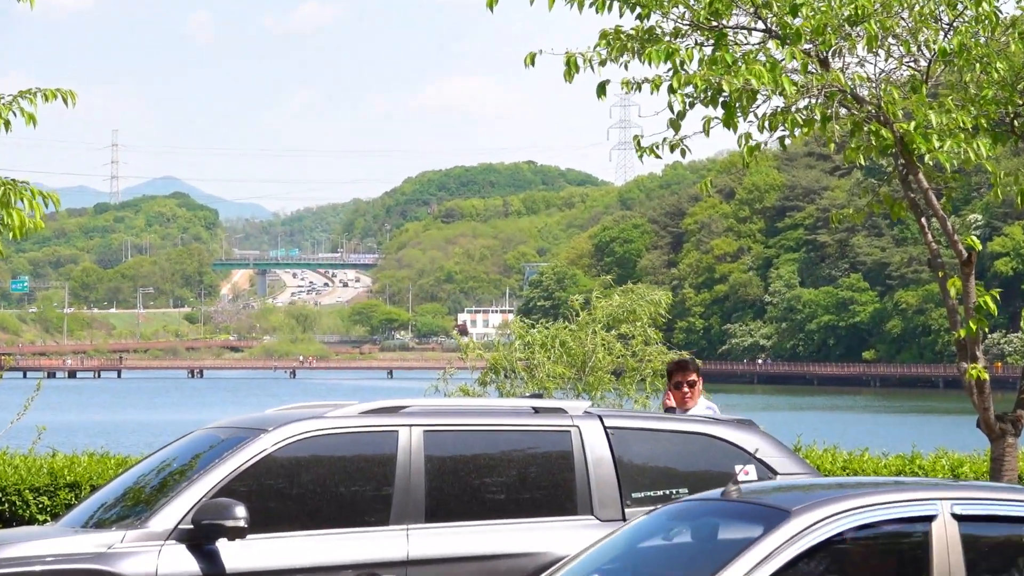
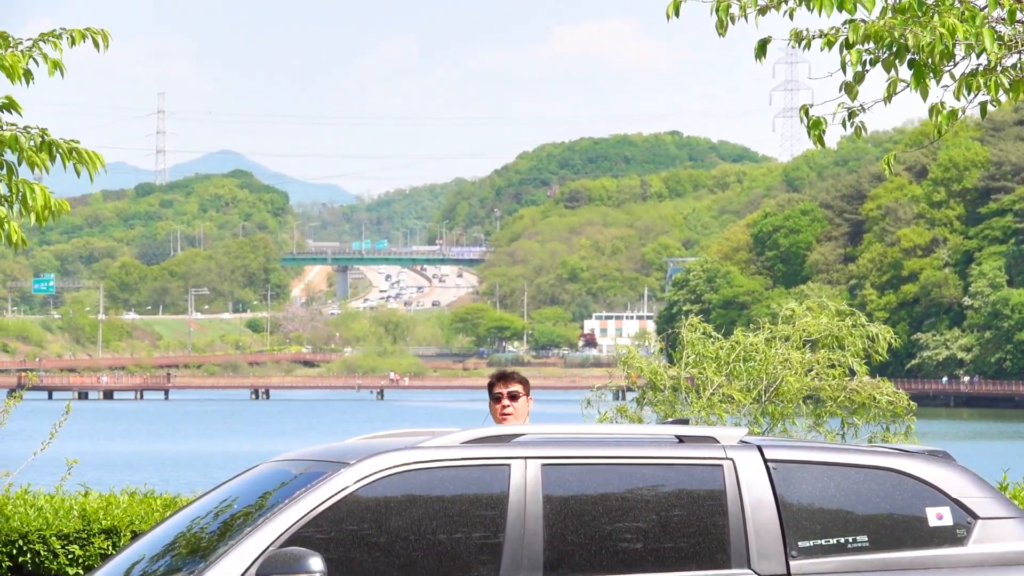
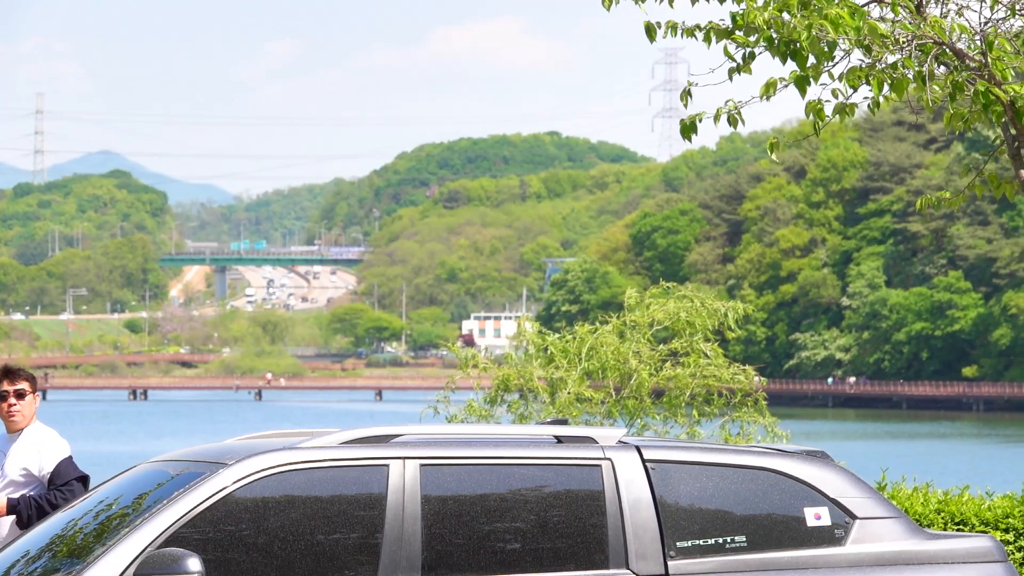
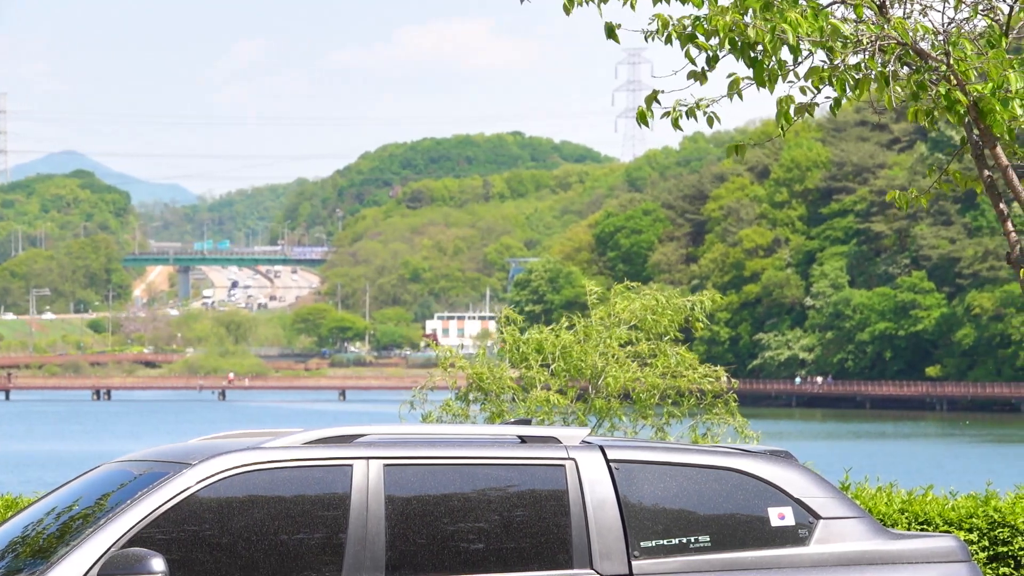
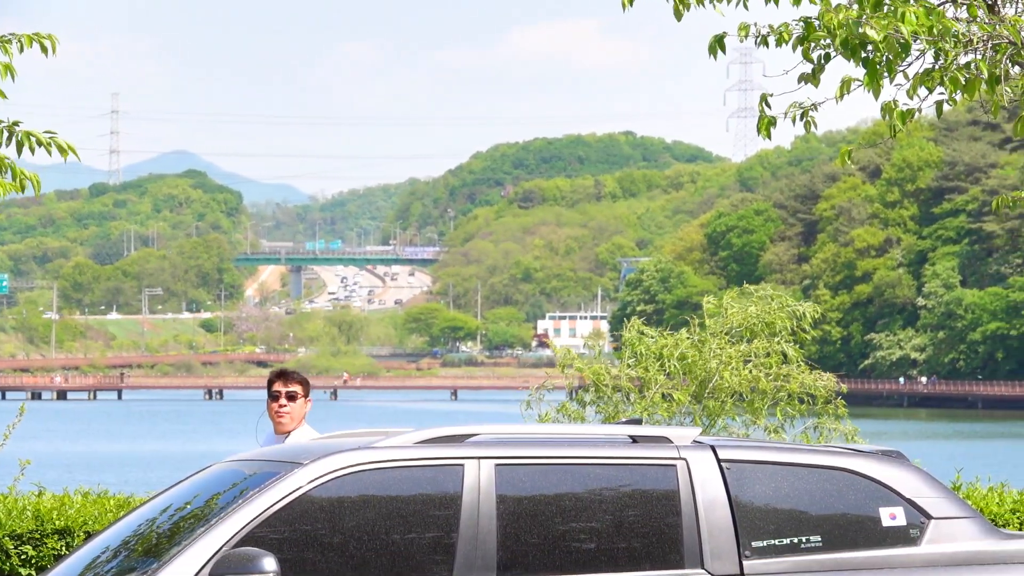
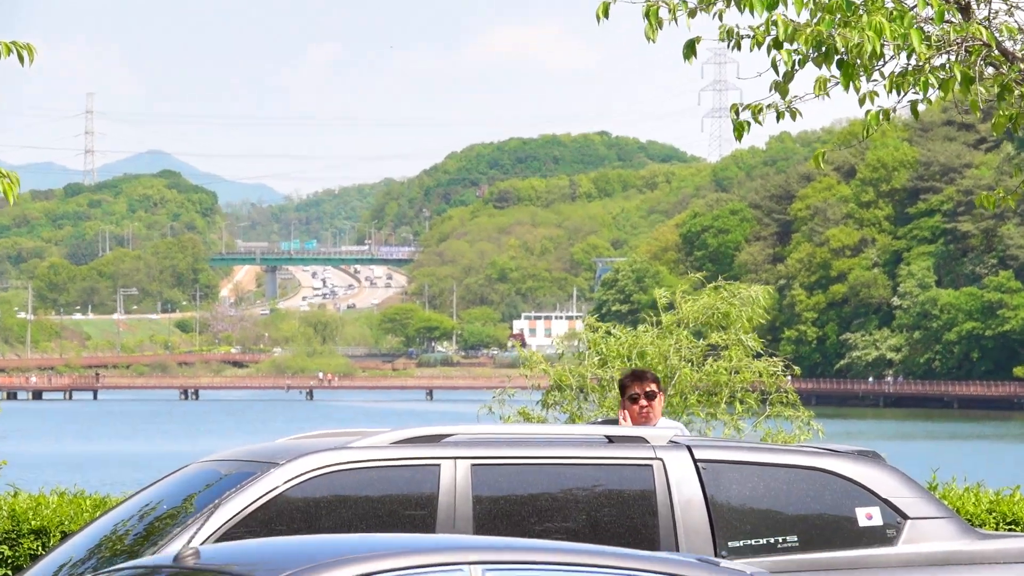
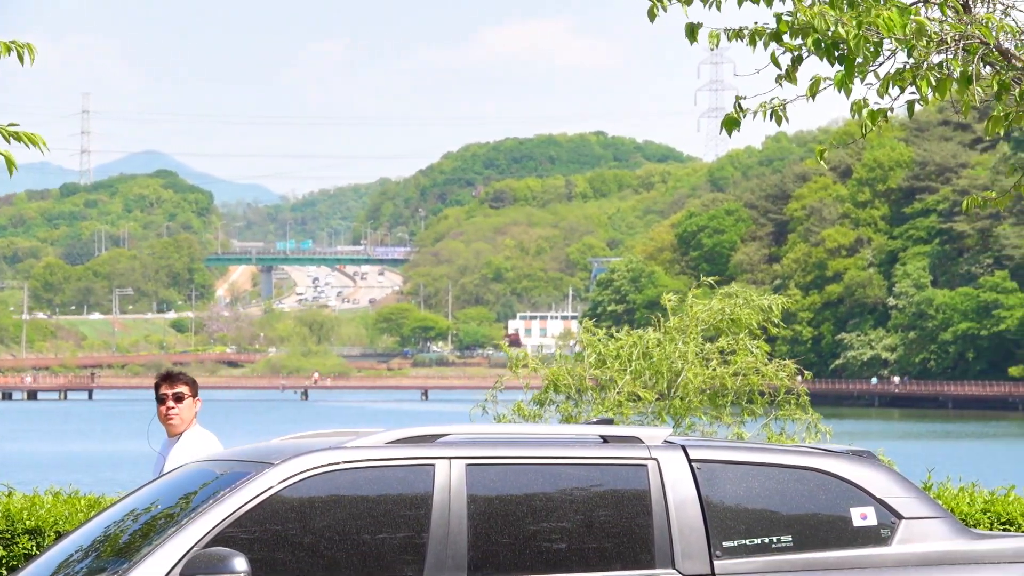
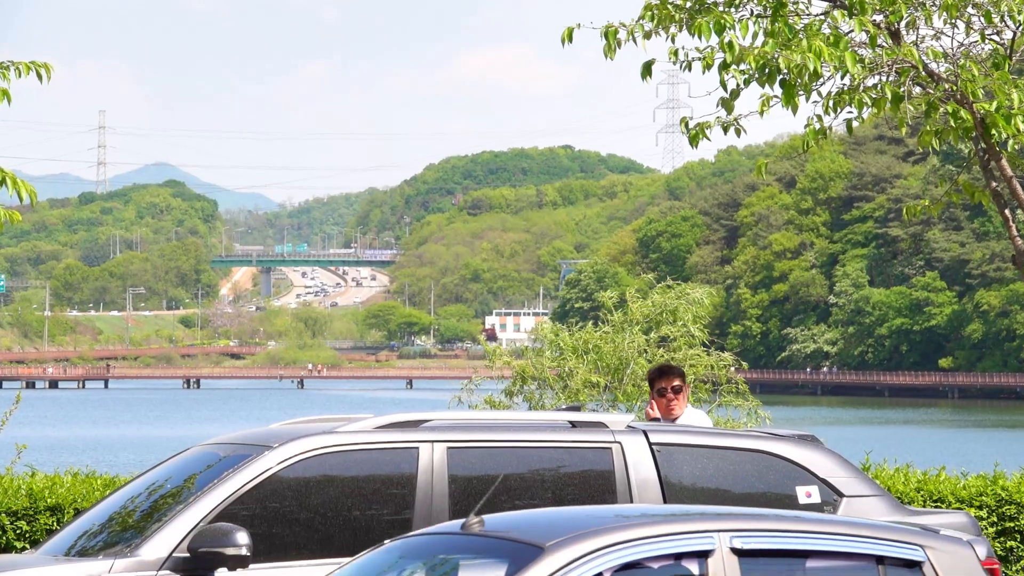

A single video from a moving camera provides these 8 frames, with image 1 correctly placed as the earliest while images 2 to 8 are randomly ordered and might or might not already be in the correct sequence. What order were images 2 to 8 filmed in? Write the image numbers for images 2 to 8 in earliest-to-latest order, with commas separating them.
8, 6, 2, 5, 7, 3, 4
